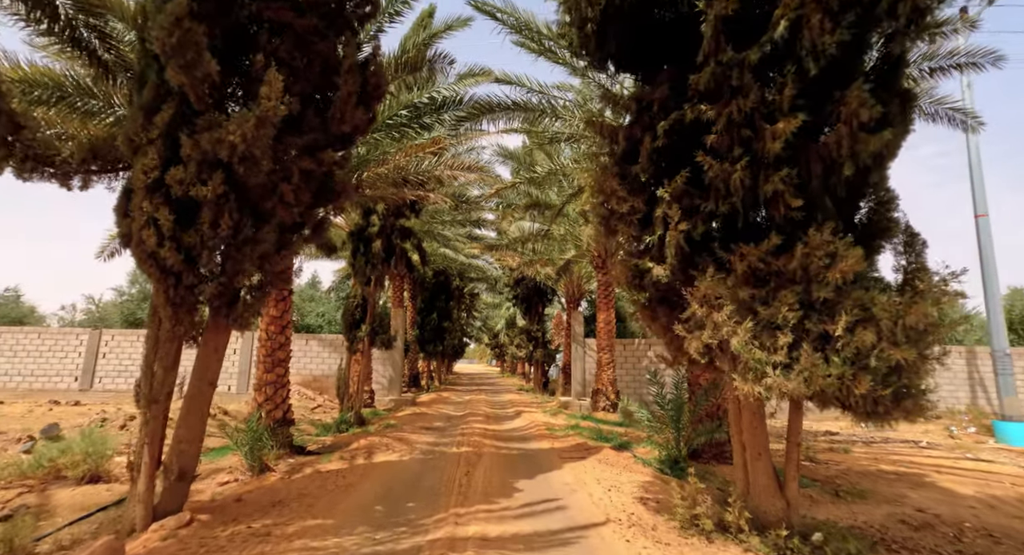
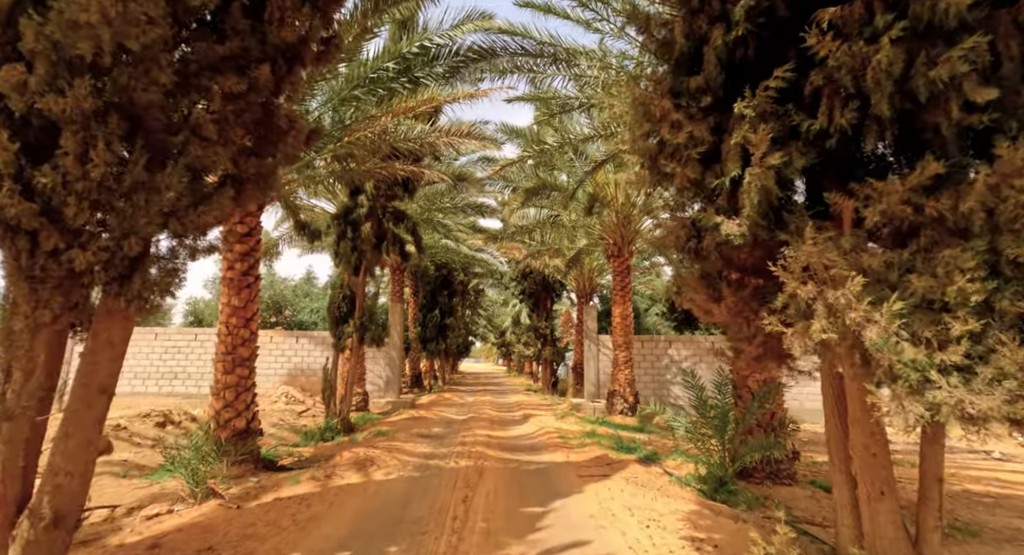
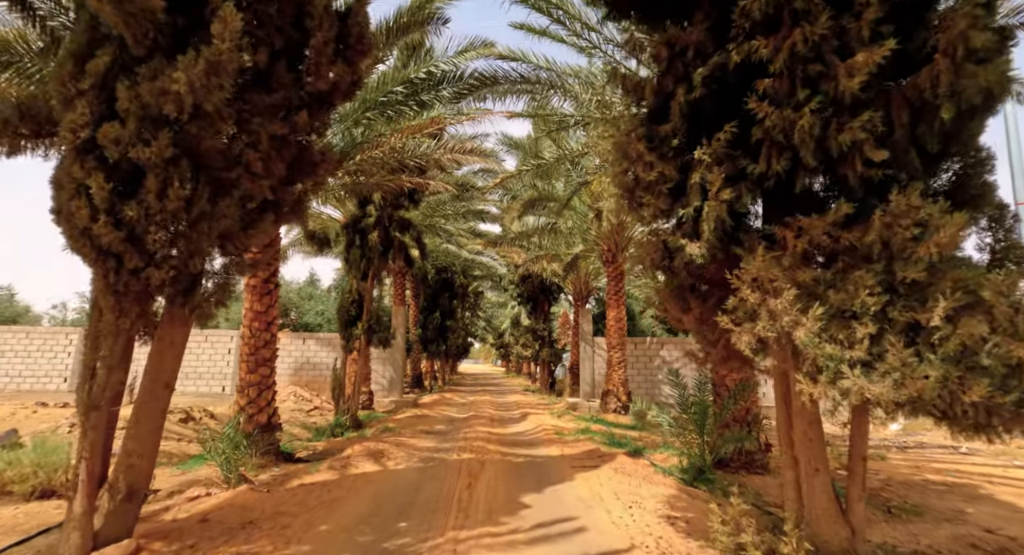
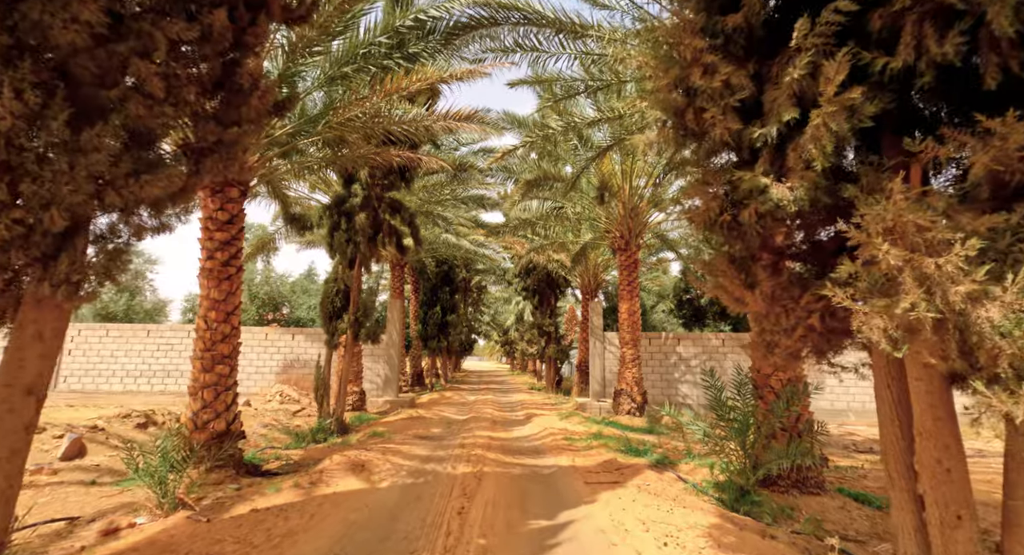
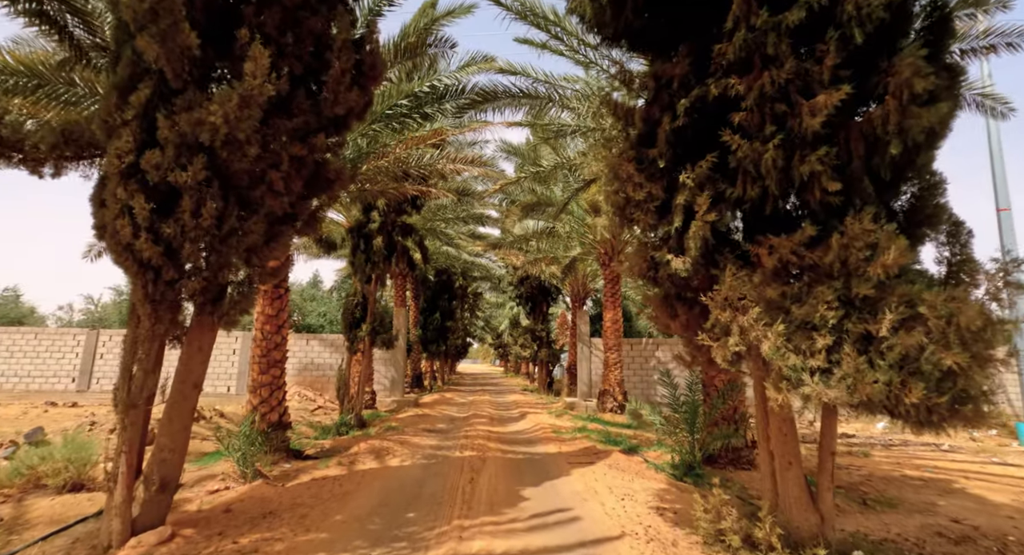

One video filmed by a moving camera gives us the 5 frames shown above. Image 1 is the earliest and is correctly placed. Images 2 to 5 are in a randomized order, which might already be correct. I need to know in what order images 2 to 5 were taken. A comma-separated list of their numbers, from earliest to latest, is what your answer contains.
5, 3, 2, 4
